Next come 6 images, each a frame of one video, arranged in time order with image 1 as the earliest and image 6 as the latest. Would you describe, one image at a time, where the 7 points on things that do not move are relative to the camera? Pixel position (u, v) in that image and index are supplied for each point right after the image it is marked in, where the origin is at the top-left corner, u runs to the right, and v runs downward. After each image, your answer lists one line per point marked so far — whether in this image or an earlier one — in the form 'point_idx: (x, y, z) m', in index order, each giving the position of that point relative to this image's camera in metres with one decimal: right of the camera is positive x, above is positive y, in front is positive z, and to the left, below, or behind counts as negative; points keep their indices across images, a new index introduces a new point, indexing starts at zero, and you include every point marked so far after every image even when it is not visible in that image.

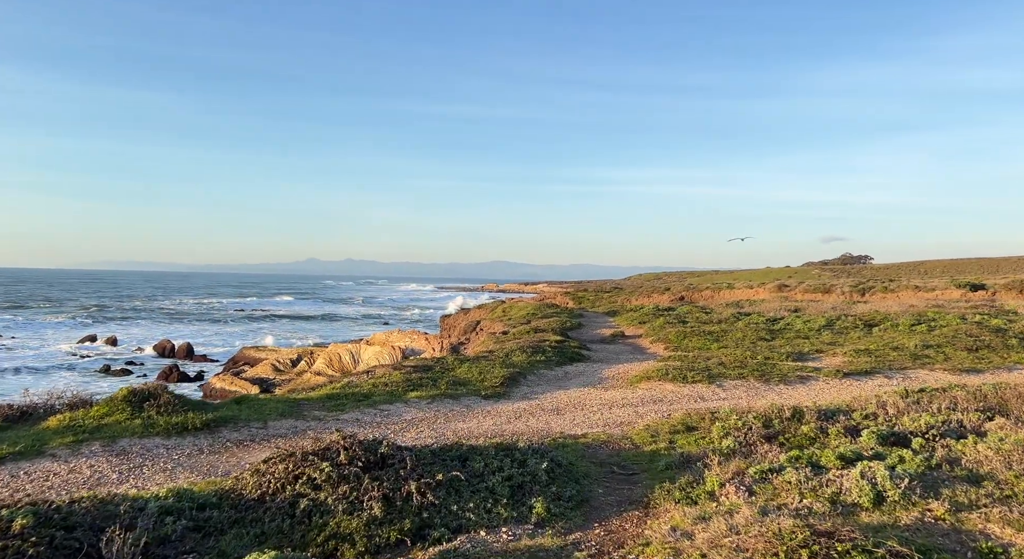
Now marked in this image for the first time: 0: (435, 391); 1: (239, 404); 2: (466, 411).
0: (-1.8, -2.6, +16.7) m
1: (-5.6, -2.5, +14.5) m
2: (-1.0, -2.9, +15.5) m
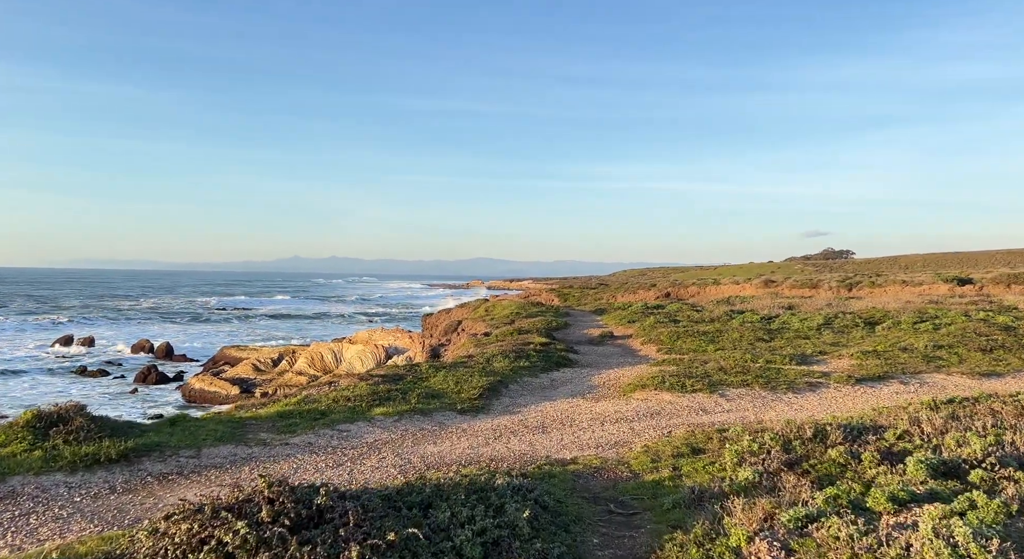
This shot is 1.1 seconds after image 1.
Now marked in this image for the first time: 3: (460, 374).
0: (-2.3, -2.6, +14.7) m
1: (-6.0, -2.6, +12.5) m
2: (-1.4, -2.9, +13.5) m
3: (-1.4, -2.5, +18.5) m
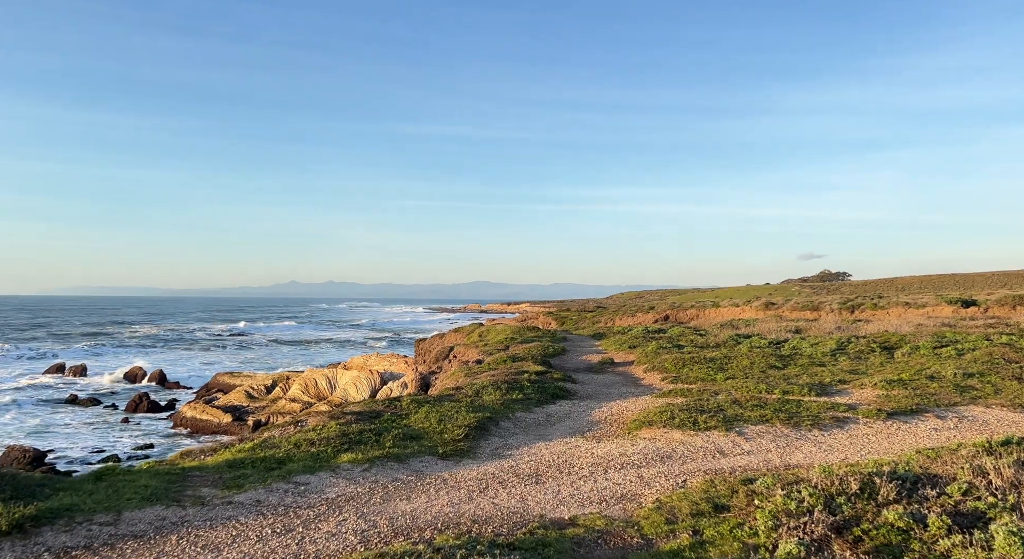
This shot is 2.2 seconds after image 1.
0: (-2.4, -3.1, +12.8) m
1: (-6.2, -3.0, +10.5) m
2: (-1.6, -3.3, +11.6) m
3: (-1.6, -3.0, +16.5) m
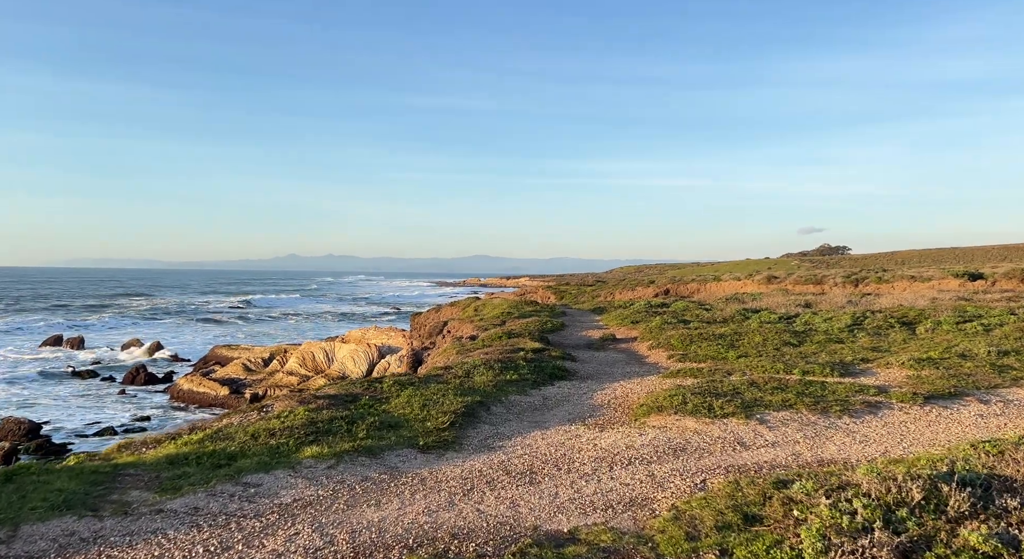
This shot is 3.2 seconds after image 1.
0: (-2.6, -2.6, +11.1) m
1: (-6.3, -2.5, +8.8) m
2: (-1.8, -2.8, +9.9) m
3: (-1.7, -2.4, +14.8) m
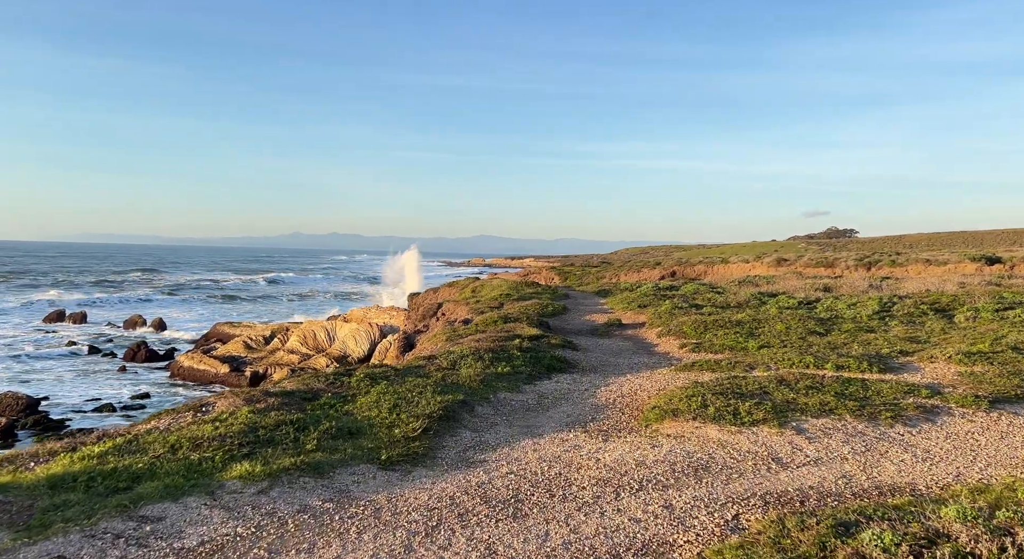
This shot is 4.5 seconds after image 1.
0: (-2.8, -2.3, +8.9) m
1: (-6.6, -2.2, +6.7) m
2: (-2.0, -2.5, +7.7) m
3: (-1.9, -2.0, +12.6) m
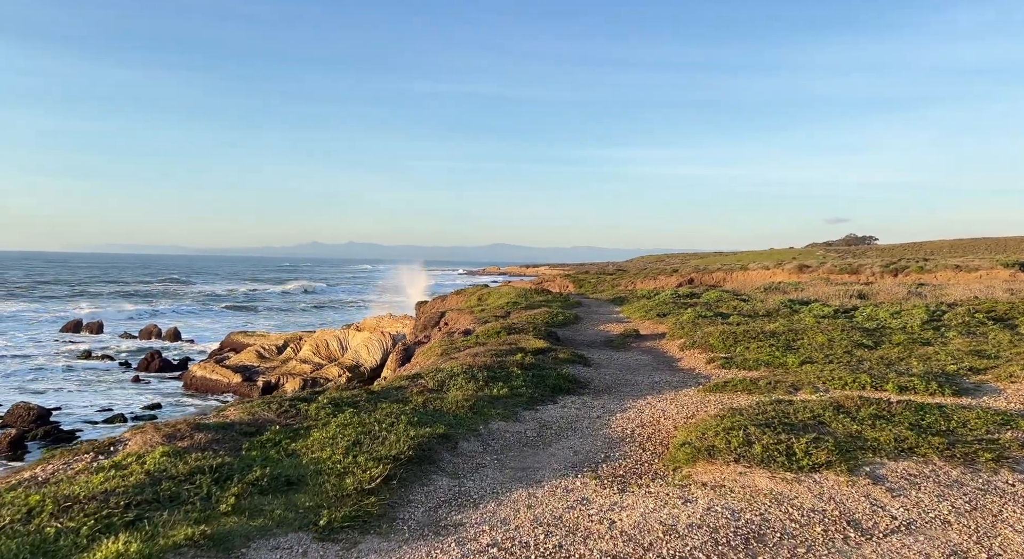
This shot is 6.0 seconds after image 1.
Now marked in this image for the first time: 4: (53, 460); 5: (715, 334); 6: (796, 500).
0: (-3.0, -2.3, +6.5) m
1: (-6.8, -2.2, +4.3) m
2: (-2.2, -2.6, +5.3) m
3: (-2.0, -2.0, +10.2) m
4: (-5.5, -2.1, +8.5) m
5: (+5.7, -1.5, +20.0) m
6: (+3.1, -2.4, +7.8) m
